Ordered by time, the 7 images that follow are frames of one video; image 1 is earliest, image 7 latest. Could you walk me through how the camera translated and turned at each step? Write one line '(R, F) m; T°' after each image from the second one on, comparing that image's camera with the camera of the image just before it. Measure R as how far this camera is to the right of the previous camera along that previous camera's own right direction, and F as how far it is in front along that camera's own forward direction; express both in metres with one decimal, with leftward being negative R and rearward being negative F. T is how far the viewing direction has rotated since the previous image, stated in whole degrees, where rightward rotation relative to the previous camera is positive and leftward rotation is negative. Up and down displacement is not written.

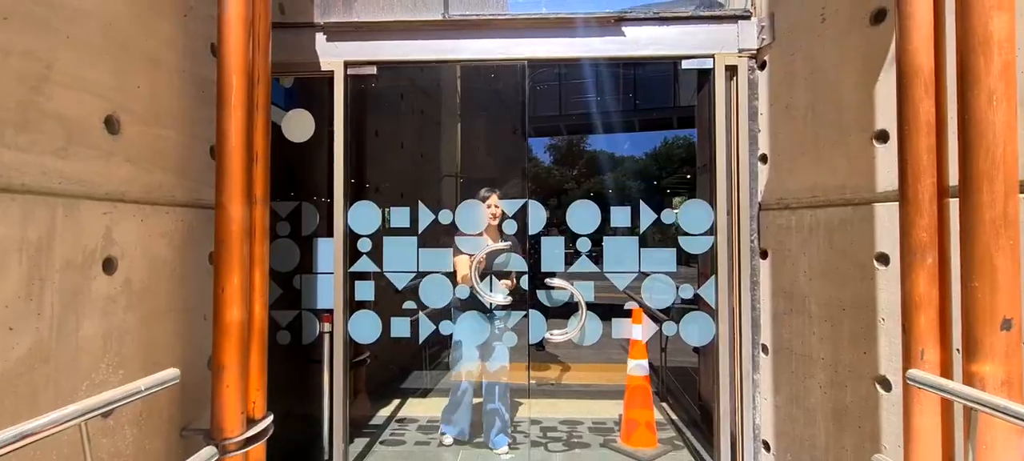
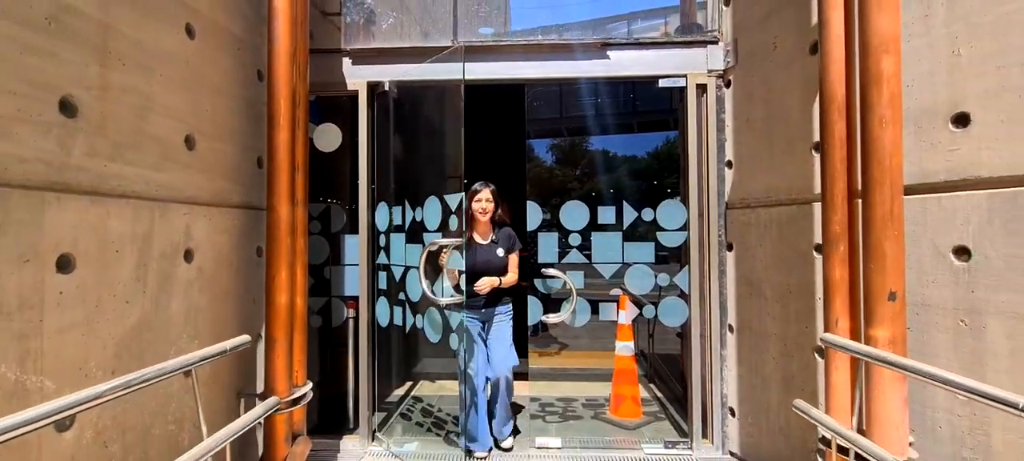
(0.0, -0.5) m; 0°
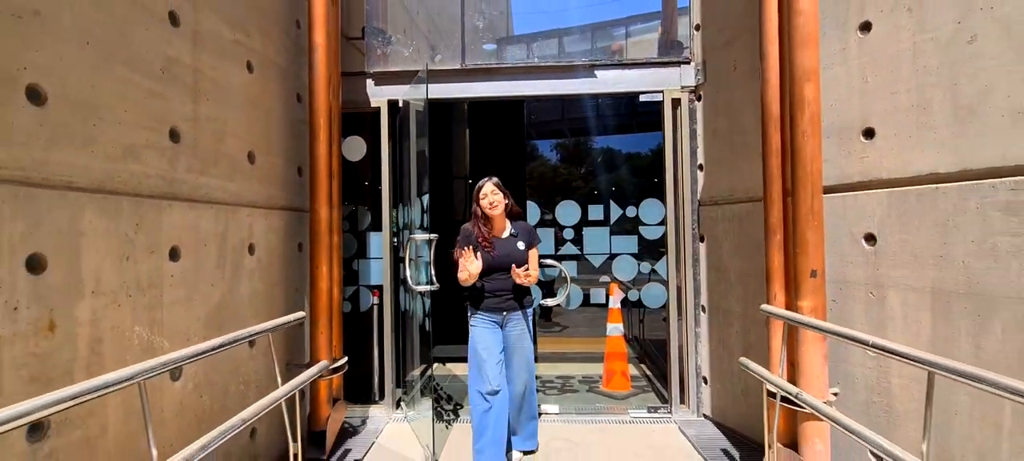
(0.0, -0.6) m; -1°
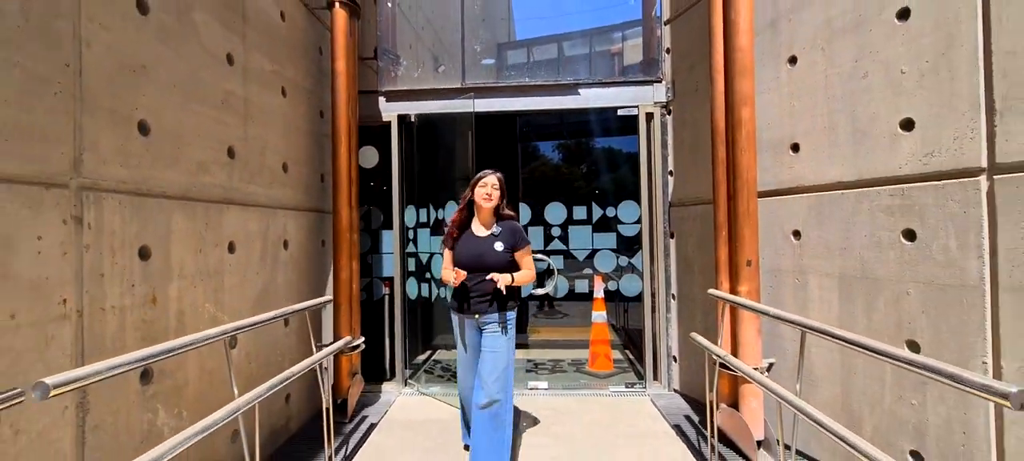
(+0.1, -0.6) m; 0°
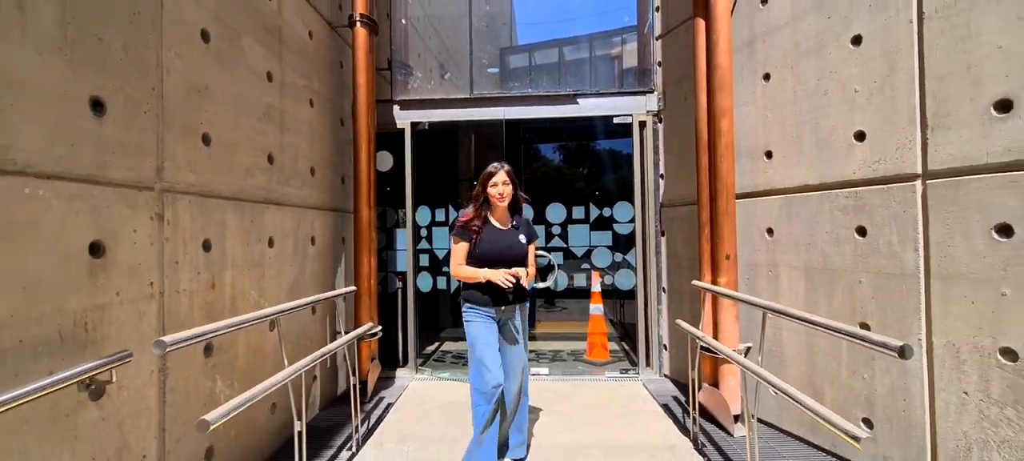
(0.0, -0.4) m; 0°
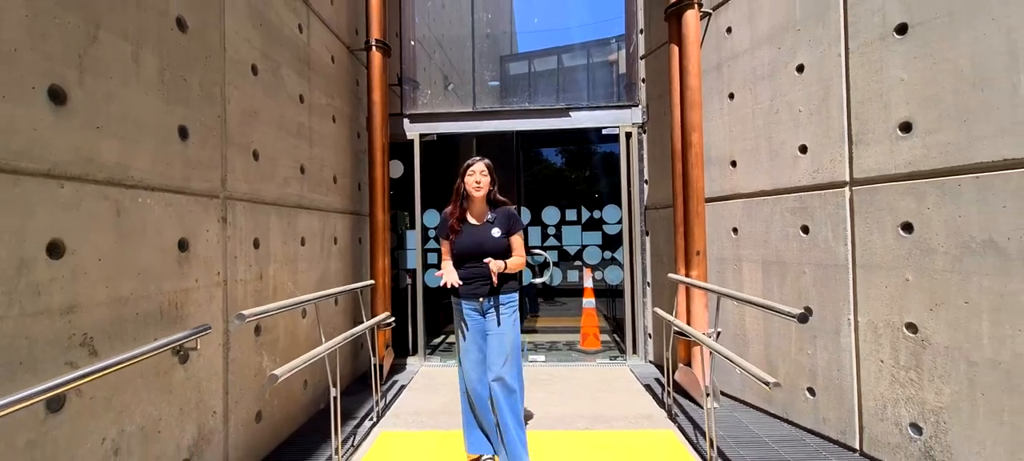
(0.0, -0.5) m; 0°
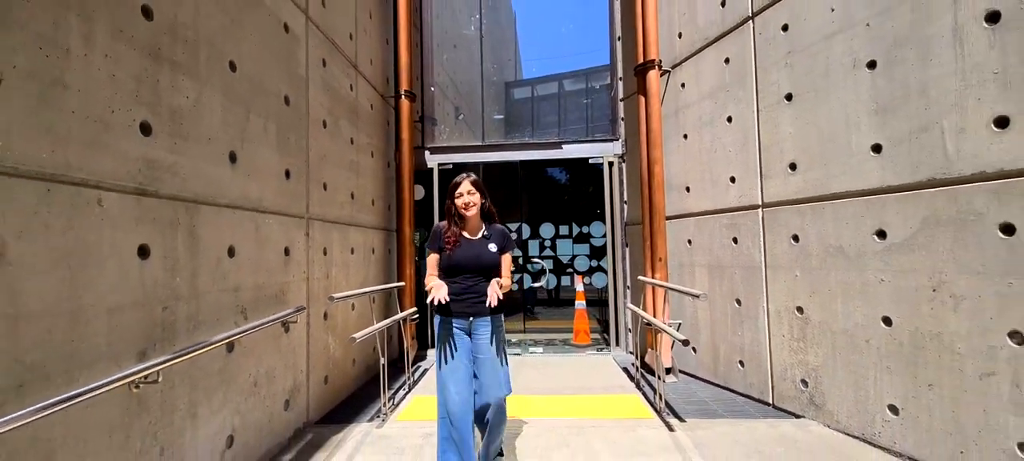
(0.0, -1.1) m; -1°
